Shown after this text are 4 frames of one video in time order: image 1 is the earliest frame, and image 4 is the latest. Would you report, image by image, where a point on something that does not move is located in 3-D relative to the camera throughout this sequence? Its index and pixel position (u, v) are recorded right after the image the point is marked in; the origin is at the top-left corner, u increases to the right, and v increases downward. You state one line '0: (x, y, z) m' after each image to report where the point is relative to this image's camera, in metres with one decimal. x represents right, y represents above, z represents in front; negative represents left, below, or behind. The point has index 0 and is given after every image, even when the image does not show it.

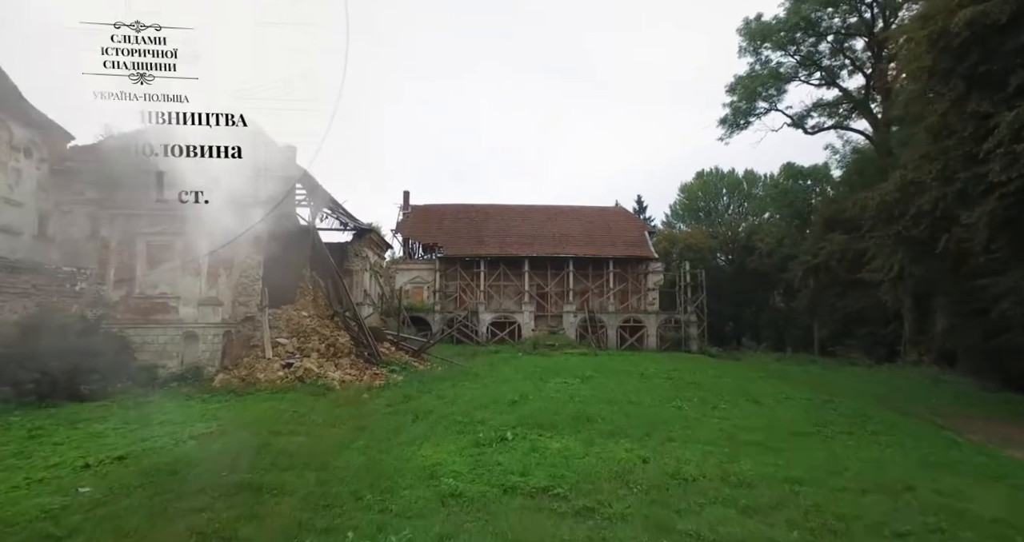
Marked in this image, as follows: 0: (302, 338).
0: (-5.3, -1.7, +13.0) m
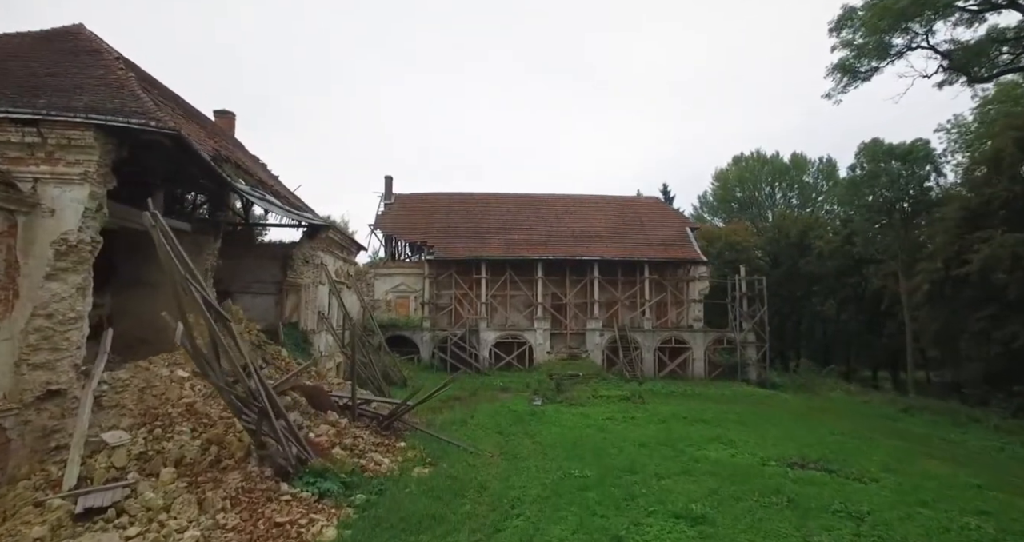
0: (-4.8, -2.2, +6.9) m
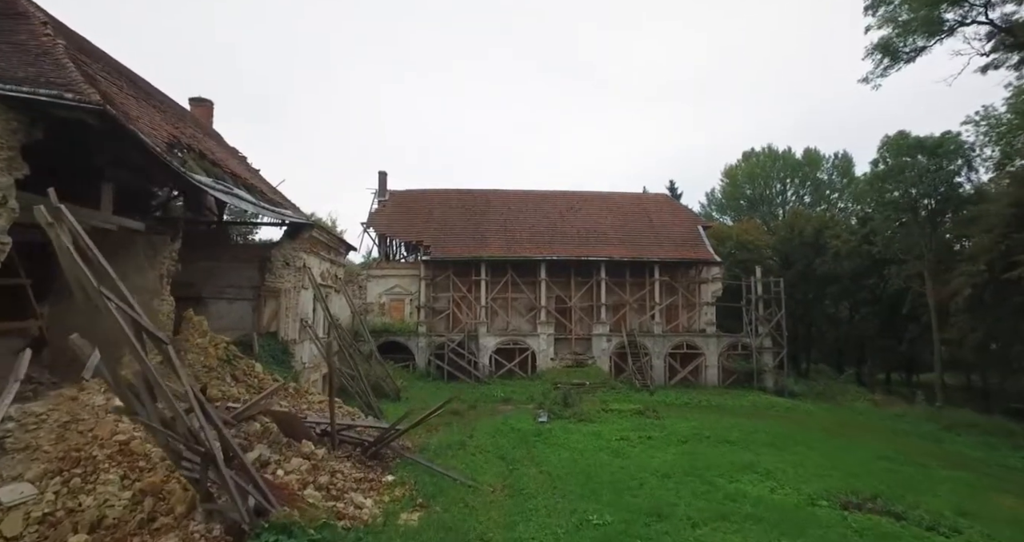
0: (-4.7, -2.3, +5.5) m
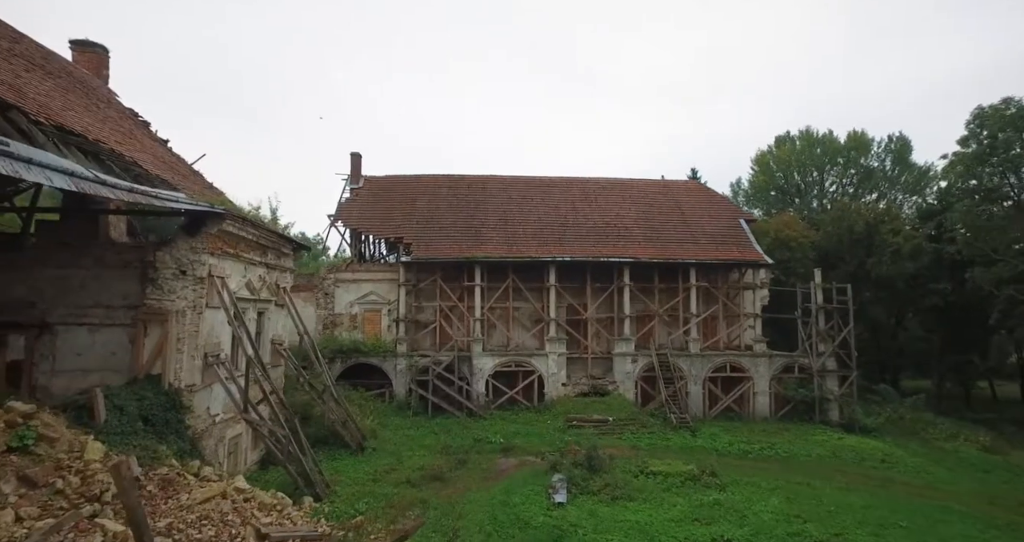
0: (-4.6, -2.5, +1.2) m
